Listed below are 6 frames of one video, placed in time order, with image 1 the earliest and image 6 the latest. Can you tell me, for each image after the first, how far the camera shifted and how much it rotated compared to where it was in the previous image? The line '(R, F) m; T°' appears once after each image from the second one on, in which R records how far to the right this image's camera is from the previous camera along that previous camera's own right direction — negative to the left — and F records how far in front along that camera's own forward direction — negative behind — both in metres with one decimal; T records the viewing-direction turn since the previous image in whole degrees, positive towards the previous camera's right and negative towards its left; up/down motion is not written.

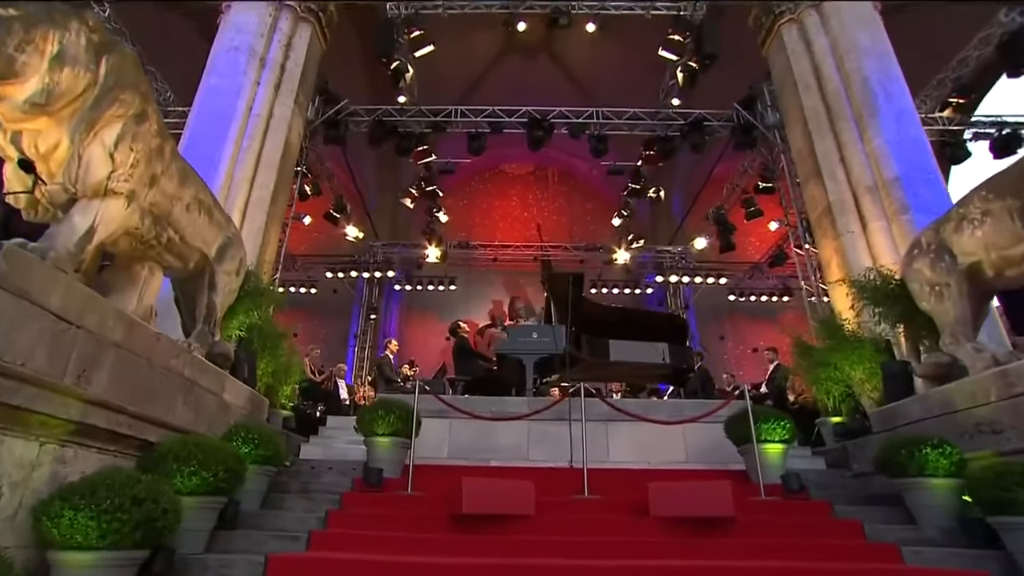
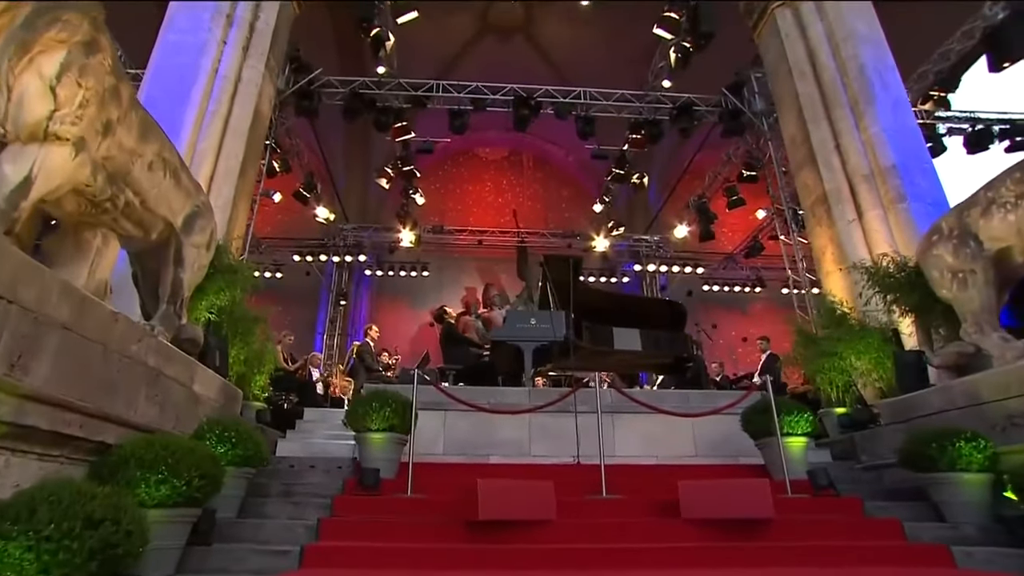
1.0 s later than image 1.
(-0.4, +0.5) m; +4°
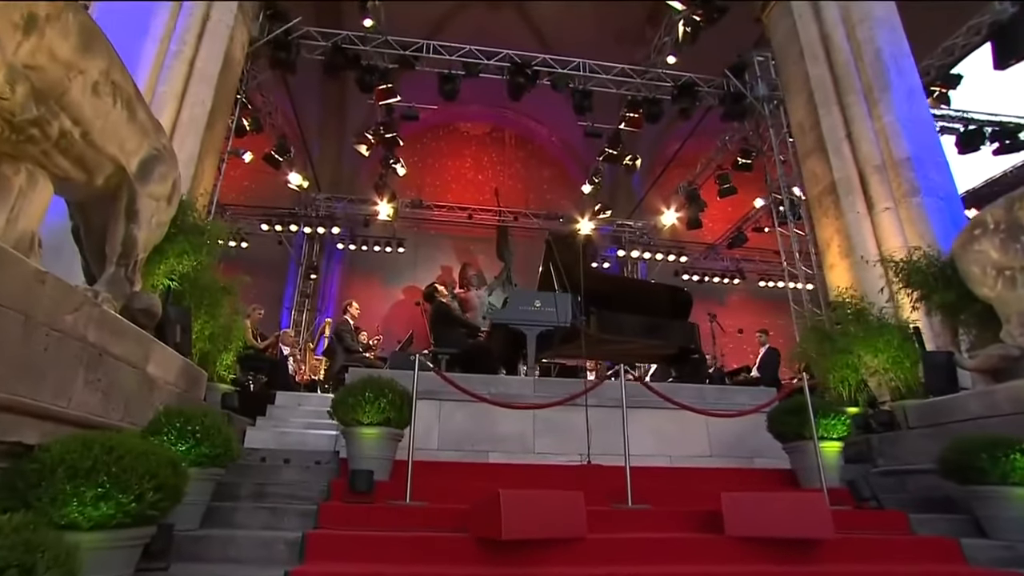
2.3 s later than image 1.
(-0.4, +0.7) m; +3°
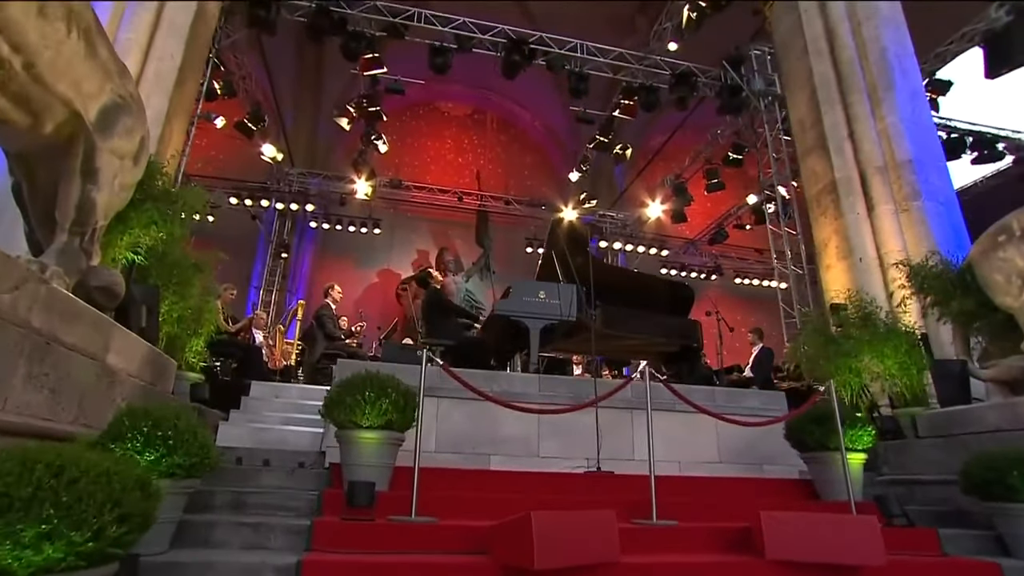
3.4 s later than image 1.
(-0.4, +0.5) m; +3°
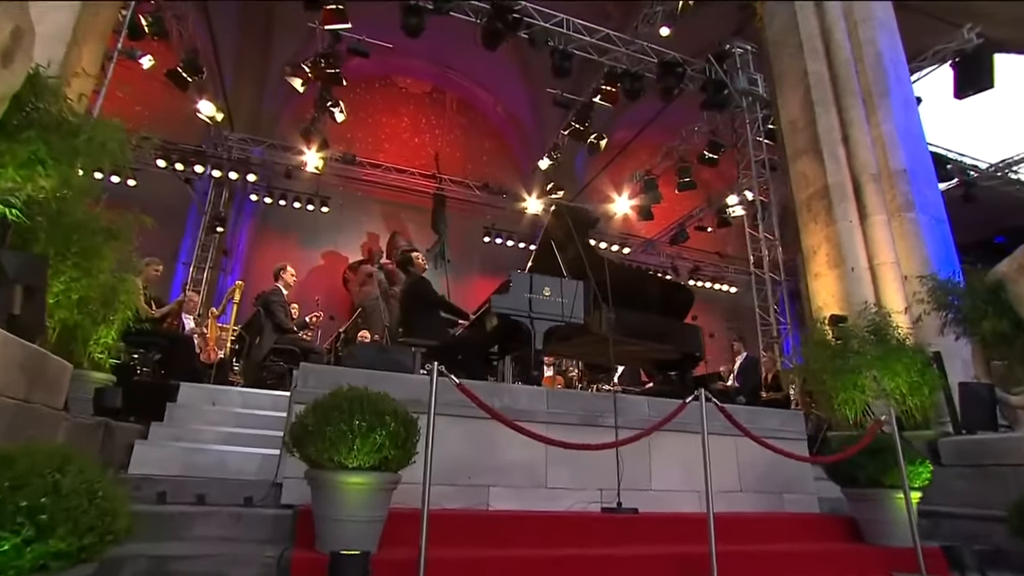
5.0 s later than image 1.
(-0.5, +0.9) m; +6°
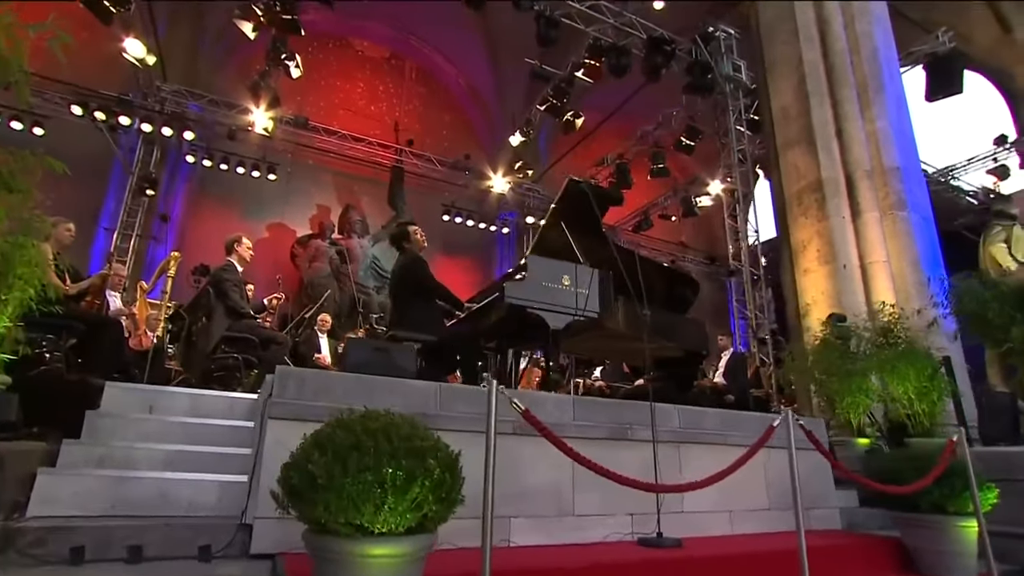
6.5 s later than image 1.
(-0.5, +0.8) m; +6°
